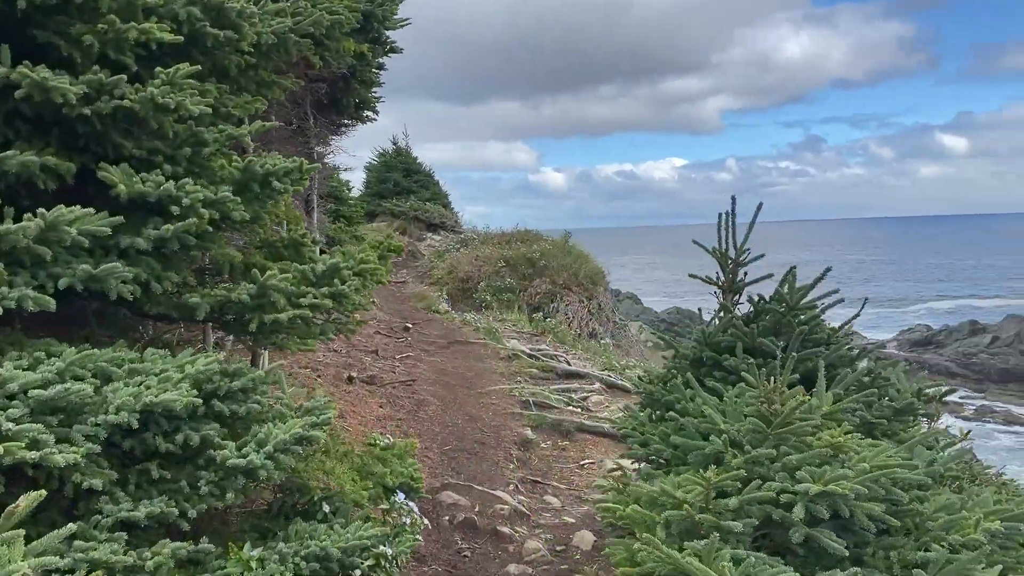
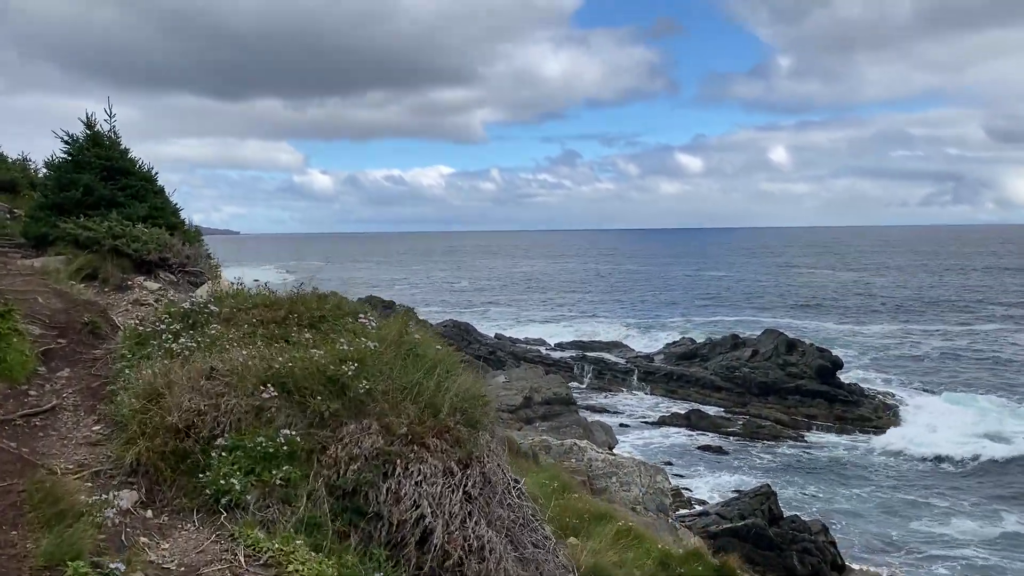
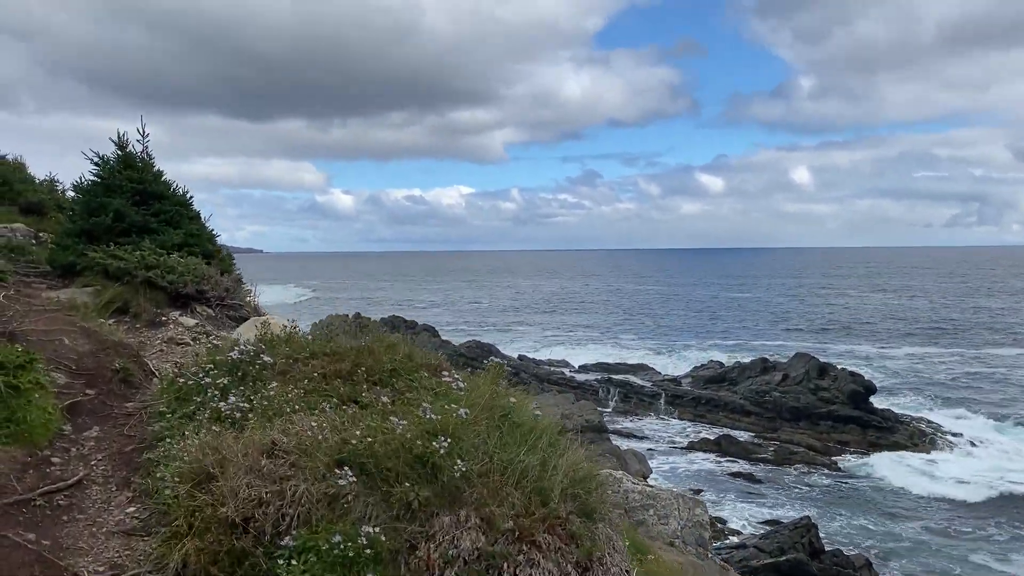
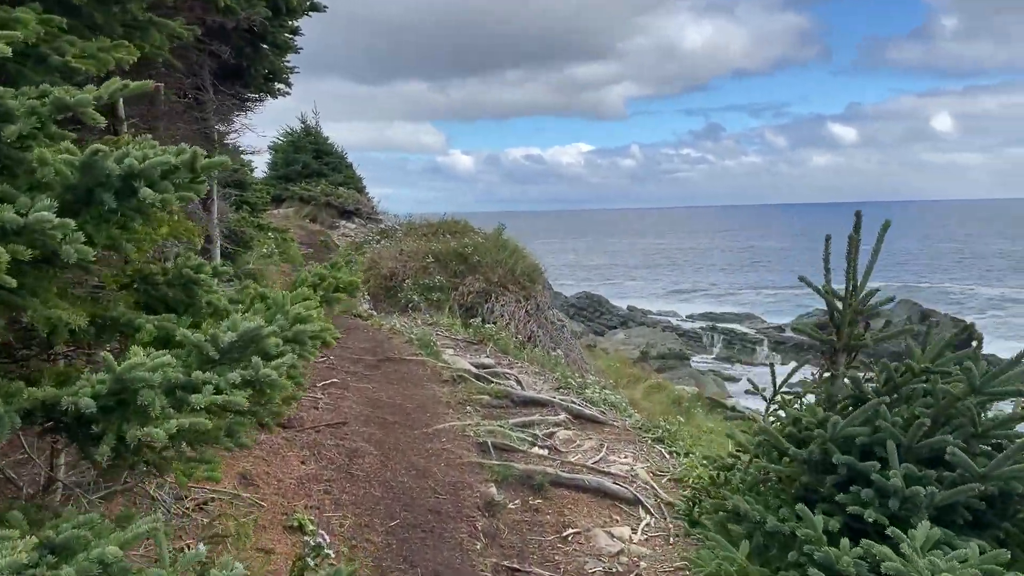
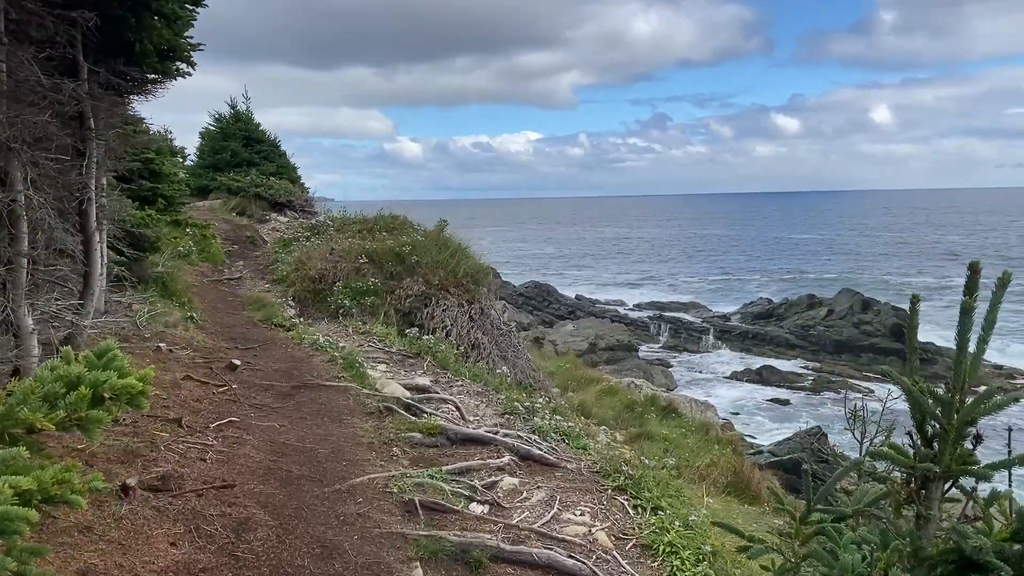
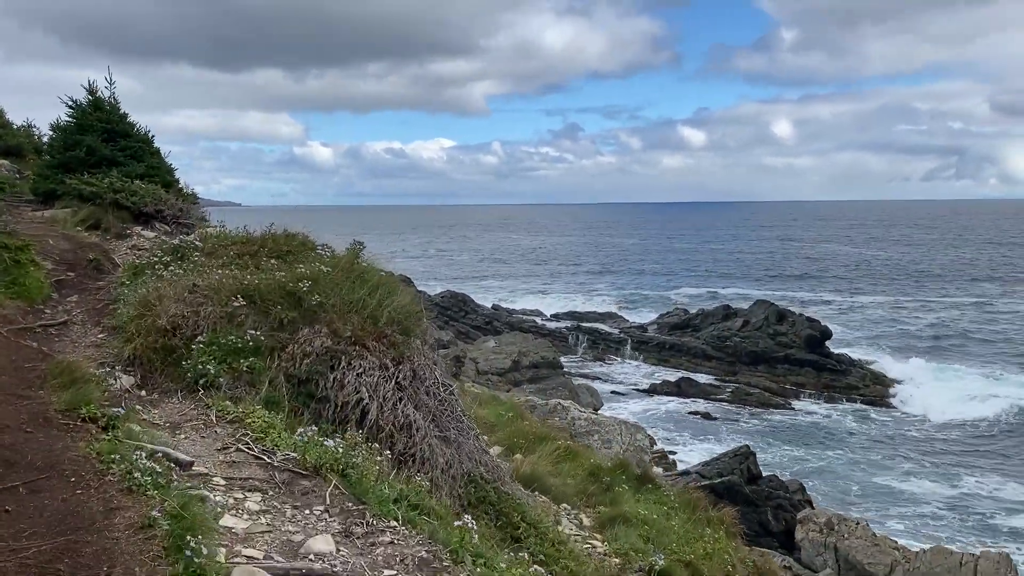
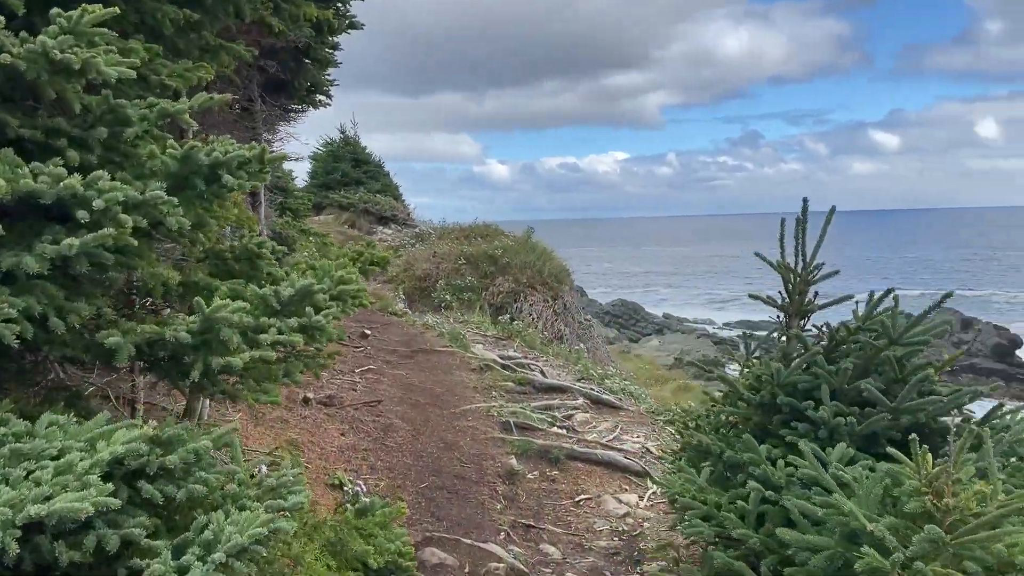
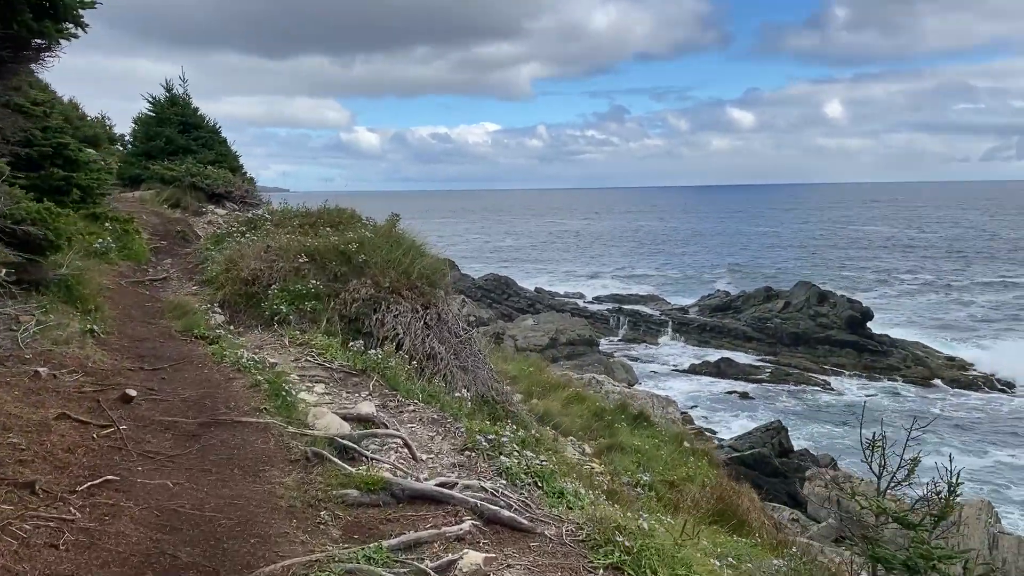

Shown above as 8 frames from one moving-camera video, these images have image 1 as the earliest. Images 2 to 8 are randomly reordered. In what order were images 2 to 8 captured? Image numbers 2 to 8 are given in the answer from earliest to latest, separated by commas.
7, 4, 5, 8, 6, 2, 3
